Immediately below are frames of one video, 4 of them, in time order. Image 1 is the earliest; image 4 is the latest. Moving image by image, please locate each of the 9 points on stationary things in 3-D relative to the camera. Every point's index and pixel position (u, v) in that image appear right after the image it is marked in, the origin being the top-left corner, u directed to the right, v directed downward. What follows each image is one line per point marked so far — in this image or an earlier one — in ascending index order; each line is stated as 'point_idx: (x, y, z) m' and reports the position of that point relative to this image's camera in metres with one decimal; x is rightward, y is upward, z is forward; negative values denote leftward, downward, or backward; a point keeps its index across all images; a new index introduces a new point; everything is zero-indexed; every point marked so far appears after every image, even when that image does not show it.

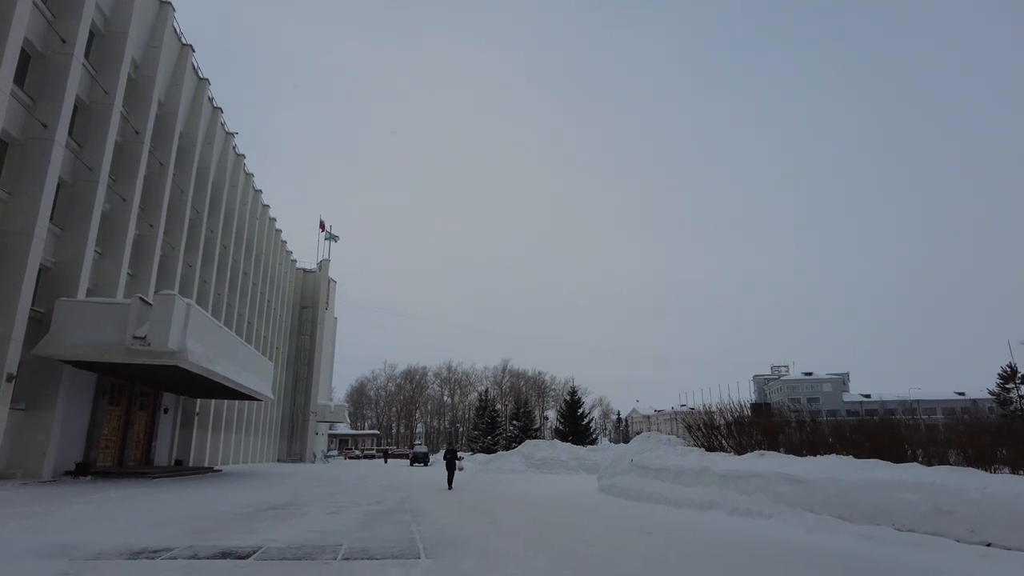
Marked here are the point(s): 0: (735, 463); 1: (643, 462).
0: (+3.5, -2.7, +9.6) m
1: (+2.7, -3.6, +12.7) m
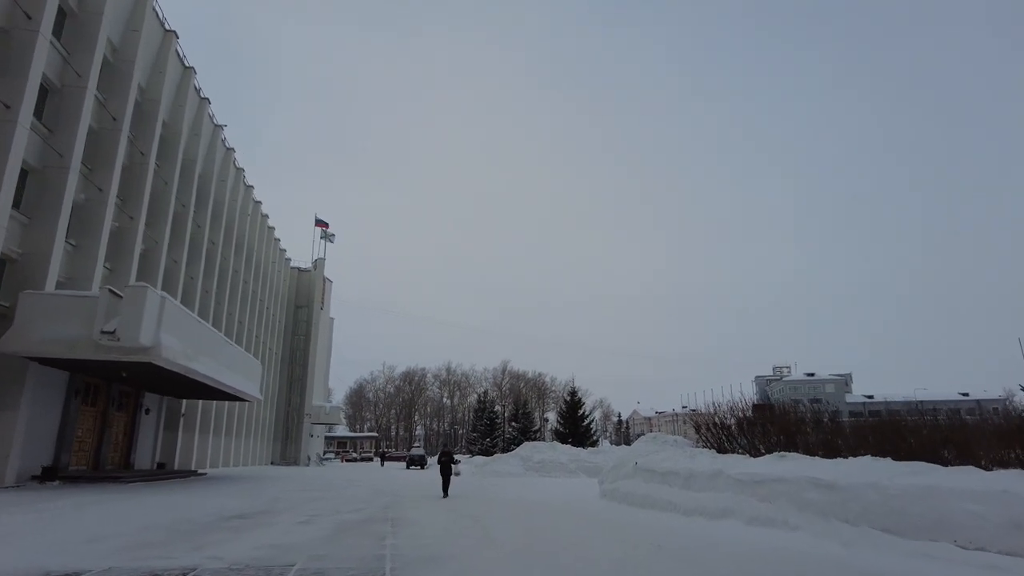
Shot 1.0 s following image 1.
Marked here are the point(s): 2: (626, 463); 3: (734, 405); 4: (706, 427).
0: (+3.4, -2.5, +8.7) m
1: (+2.6, -3.3, +11.7) m
2: (+2.4, -3.7, +13.2) m
3: (+5.9, -3.1, +16.4) m
4: (+5.1, -3.6, +16.2) m
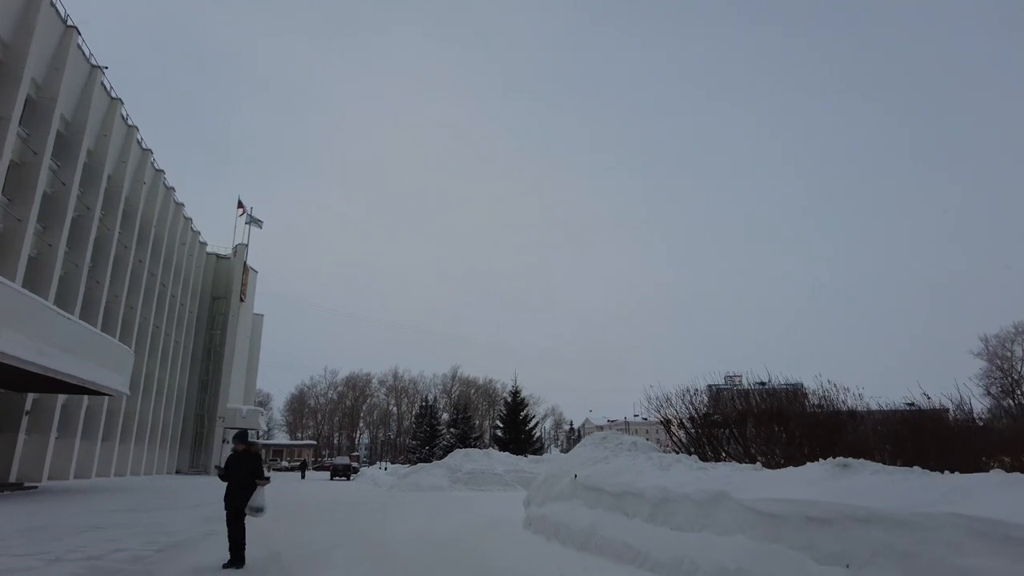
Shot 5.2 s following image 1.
0: (+2.0, -1.5, +4.7) m
1: (+1.0, -2.4, +7.6) m
2: (+0.8, -2.8, +9.1) m
3: (+4.0, -2.2, +12.6) m
4: (+3.2, -2.8, +12.3) m
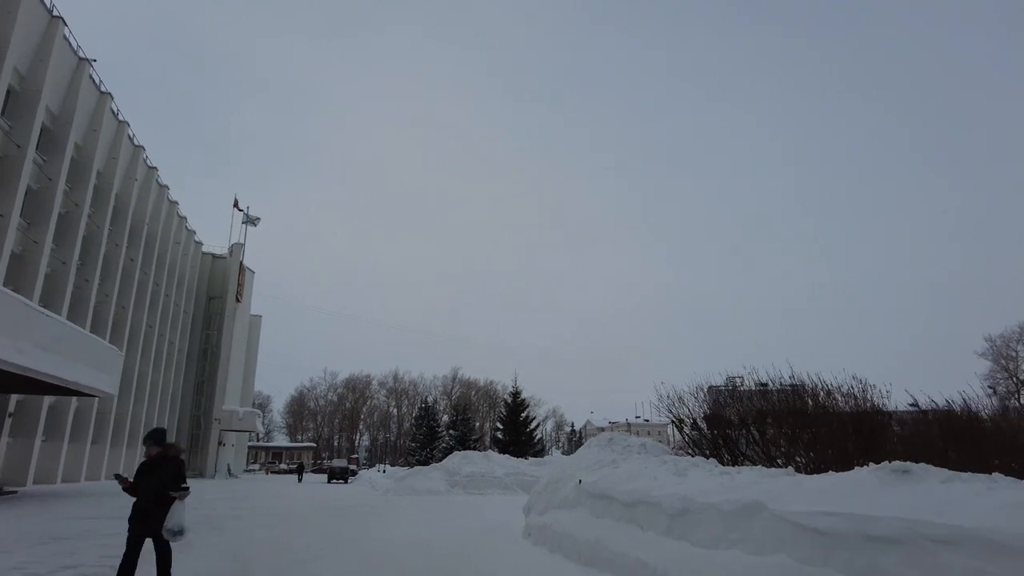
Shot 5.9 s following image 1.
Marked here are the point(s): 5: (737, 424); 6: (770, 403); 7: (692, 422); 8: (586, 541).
0: (+2.0, -1.3, +4.0) m
1: (+1.0, -2.2, +6.9) m
2: (+0.7, -2.6, +8.4) m
3: (+4.0, -2.1, +11.9) m
4: (+3.2, -2.6, +11.6) m
5: (+3.6, -2.4, +10.7) m
6: (+4.2, -1.9, +10.4) m
7: (+3.2, -2.6, +11.8) m
8: (+0.7, -2.5, +6.2) m
